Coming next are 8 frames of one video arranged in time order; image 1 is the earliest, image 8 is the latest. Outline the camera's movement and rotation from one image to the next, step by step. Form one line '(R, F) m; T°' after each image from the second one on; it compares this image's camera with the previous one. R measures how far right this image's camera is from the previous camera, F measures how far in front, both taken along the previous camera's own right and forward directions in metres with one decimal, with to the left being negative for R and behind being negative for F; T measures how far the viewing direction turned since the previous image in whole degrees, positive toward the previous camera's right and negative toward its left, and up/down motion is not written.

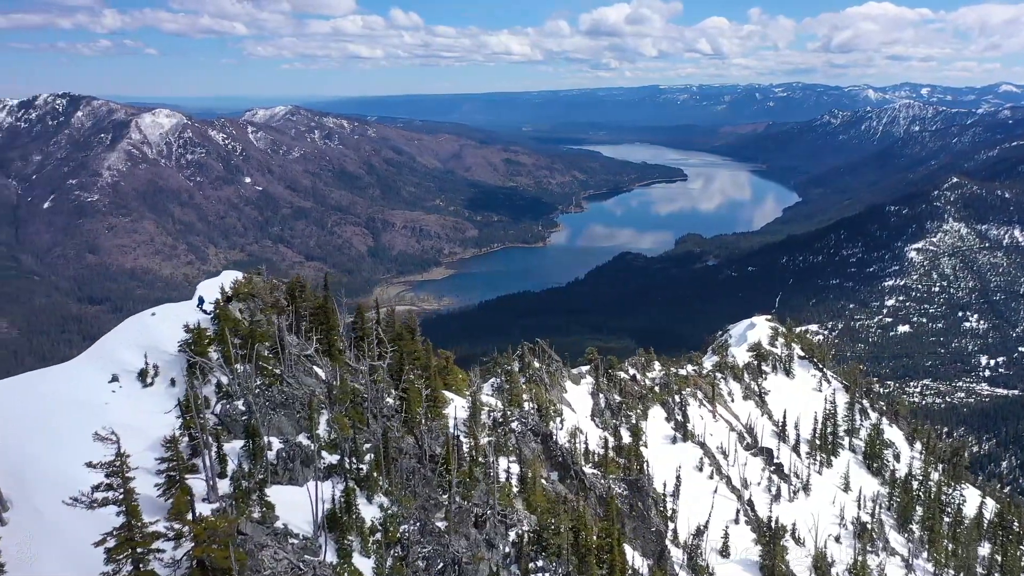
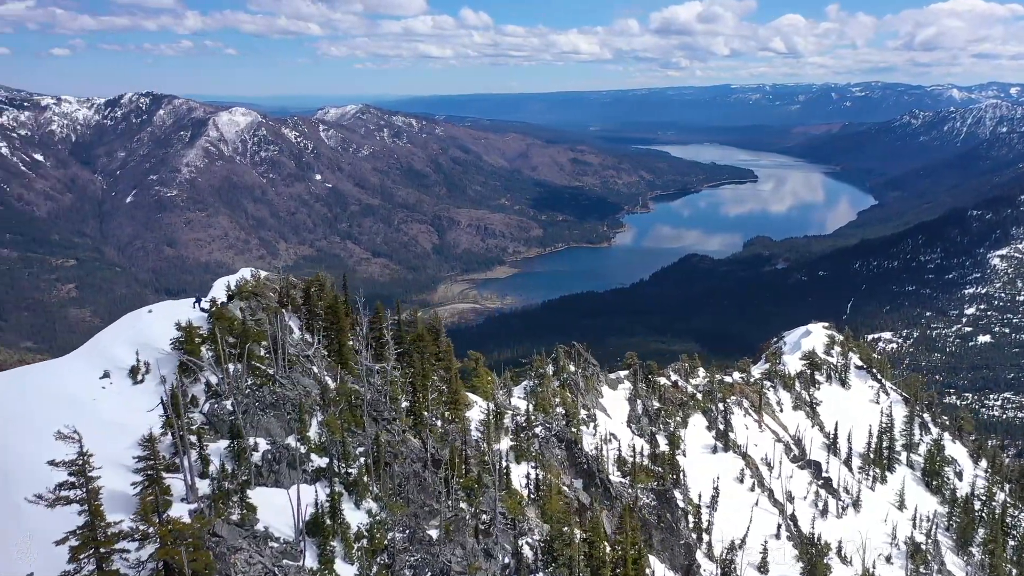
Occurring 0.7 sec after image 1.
(+3.2, +1.3) m; -5°
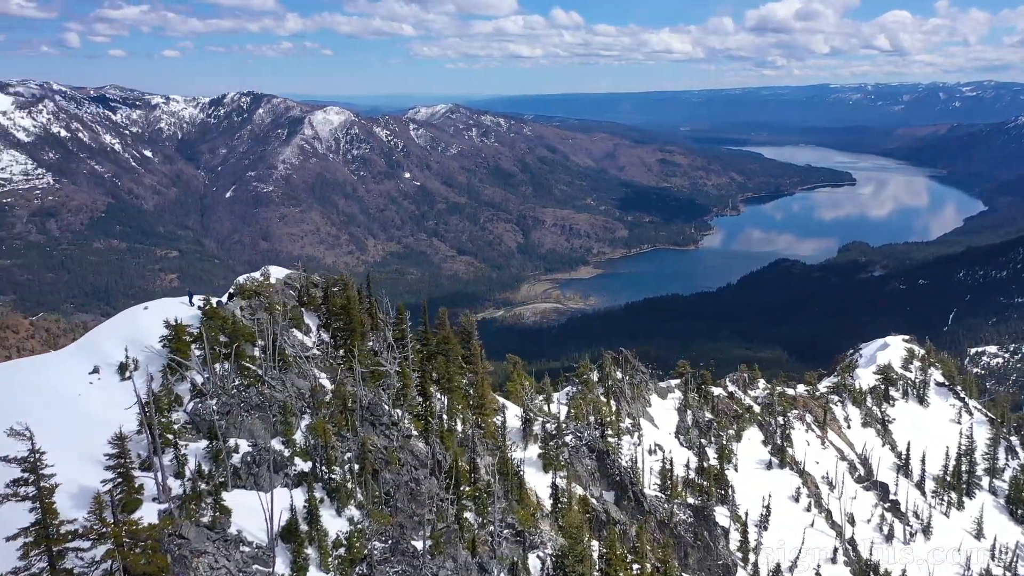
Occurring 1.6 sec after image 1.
(+4.2, +1.8) m; -6°
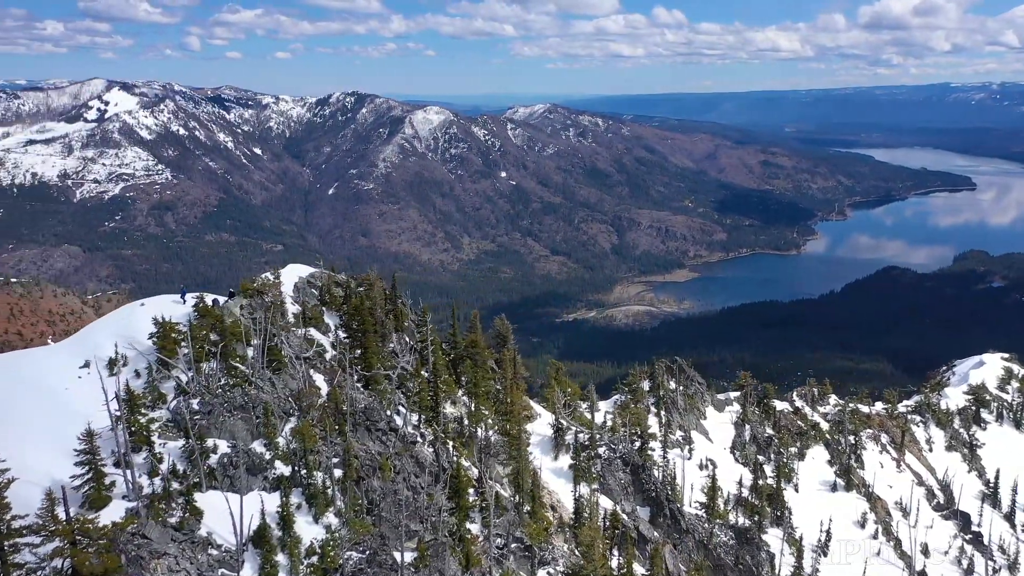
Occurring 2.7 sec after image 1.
(+4.6, +2.0) m; -7°
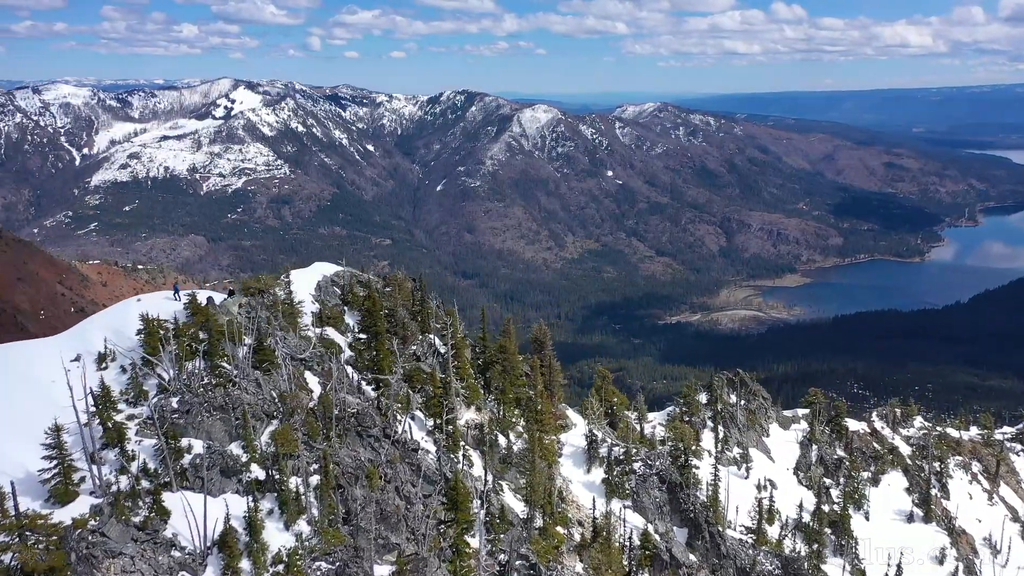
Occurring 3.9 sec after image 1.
(+5.1, +2.3) m; -7°
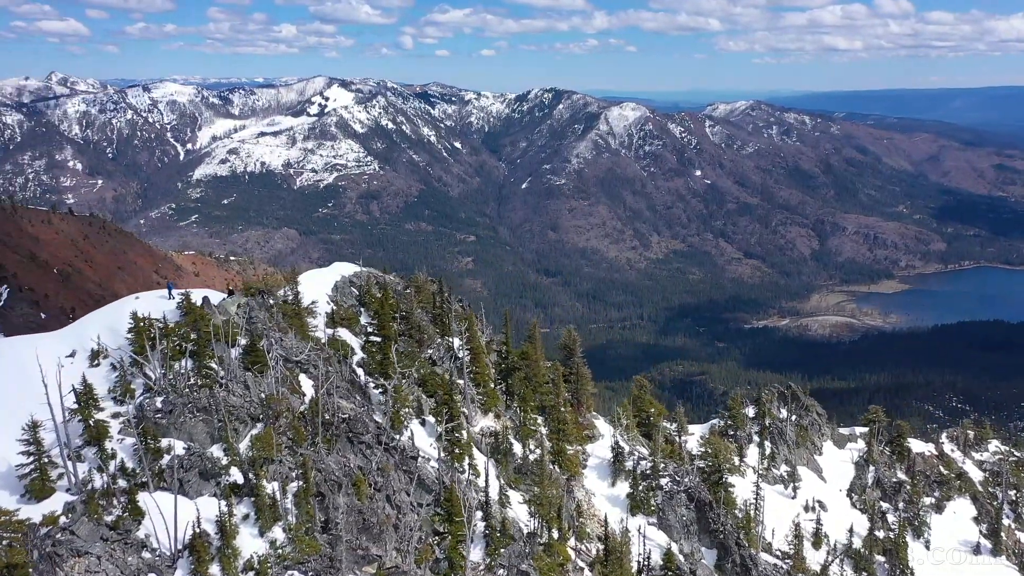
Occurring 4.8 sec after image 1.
(+4.2, +1.8) m; -6°
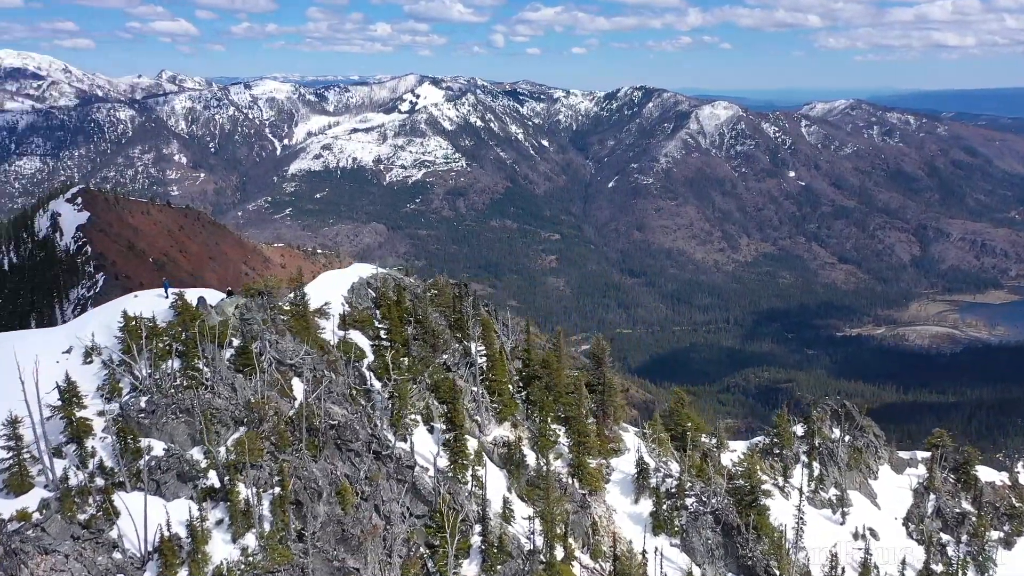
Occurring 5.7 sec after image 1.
(+4.2, +1.8) m; -6°
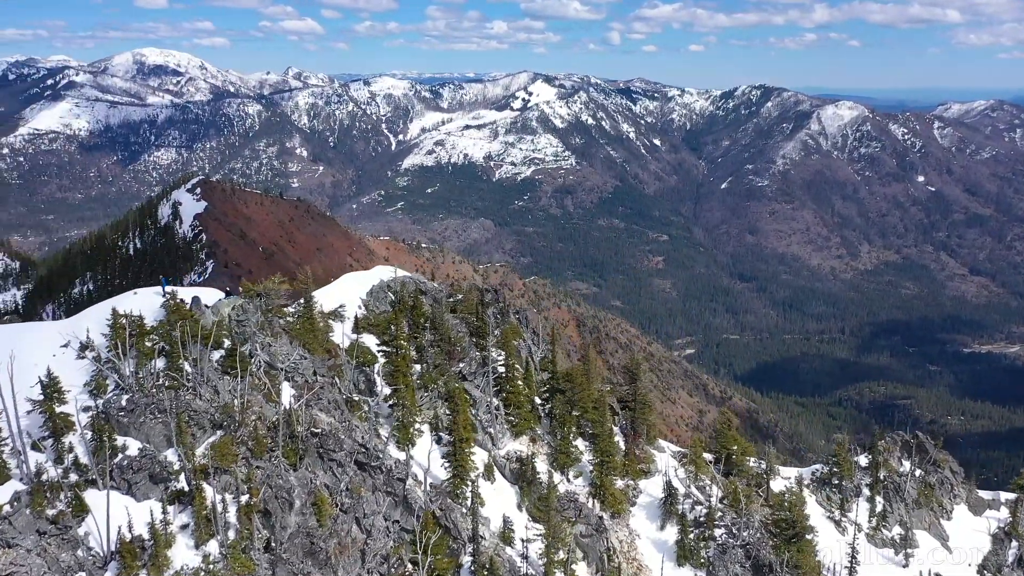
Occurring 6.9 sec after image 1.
(+5.3, +2.4) m; -8°
